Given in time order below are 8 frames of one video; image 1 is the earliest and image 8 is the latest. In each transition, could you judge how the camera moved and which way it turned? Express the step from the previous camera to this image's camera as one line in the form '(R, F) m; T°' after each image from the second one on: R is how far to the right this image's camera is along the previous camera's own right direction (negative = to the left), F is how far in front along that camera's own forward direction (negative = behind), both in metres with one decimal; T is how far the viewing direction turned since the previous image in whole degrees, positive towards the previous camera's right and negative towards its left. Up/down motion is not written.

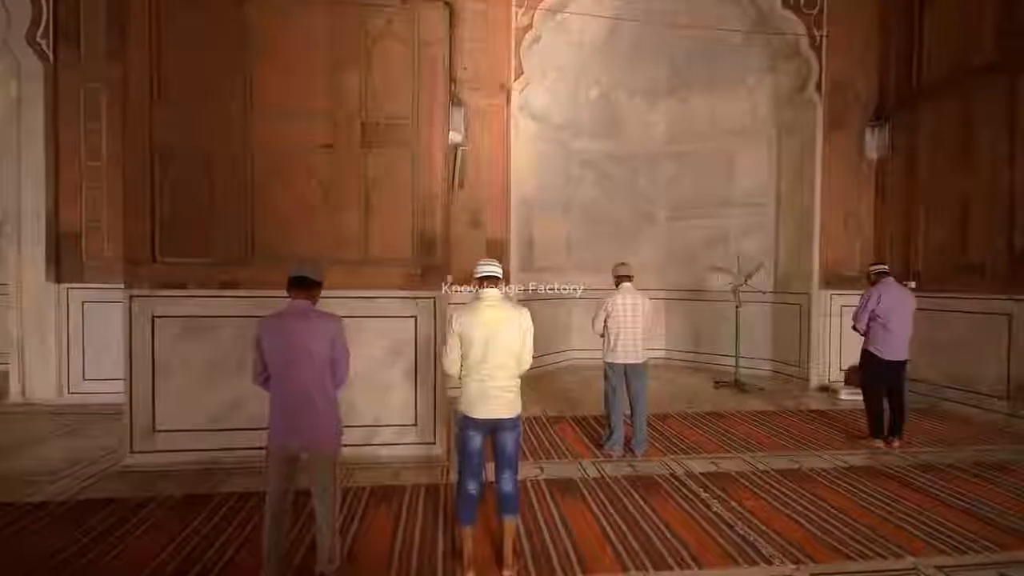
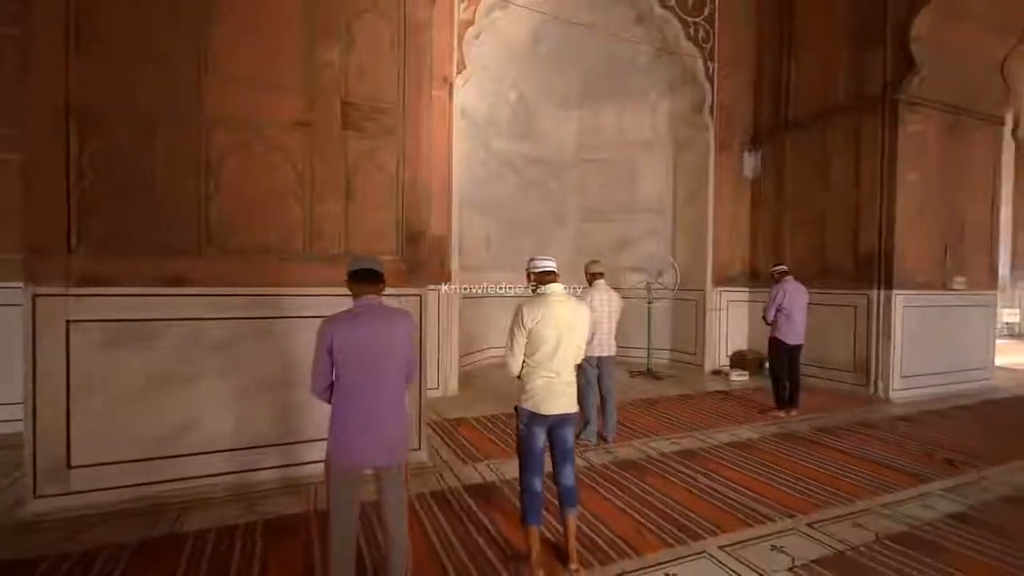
(-1.0, +0.2) m; +16°
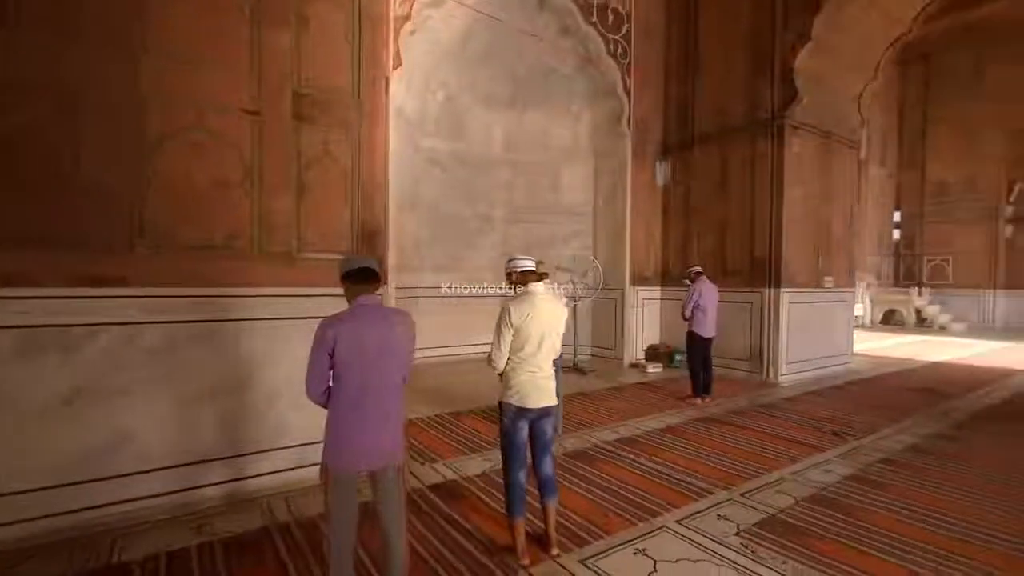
(-0.4, 0.0) m; +11°
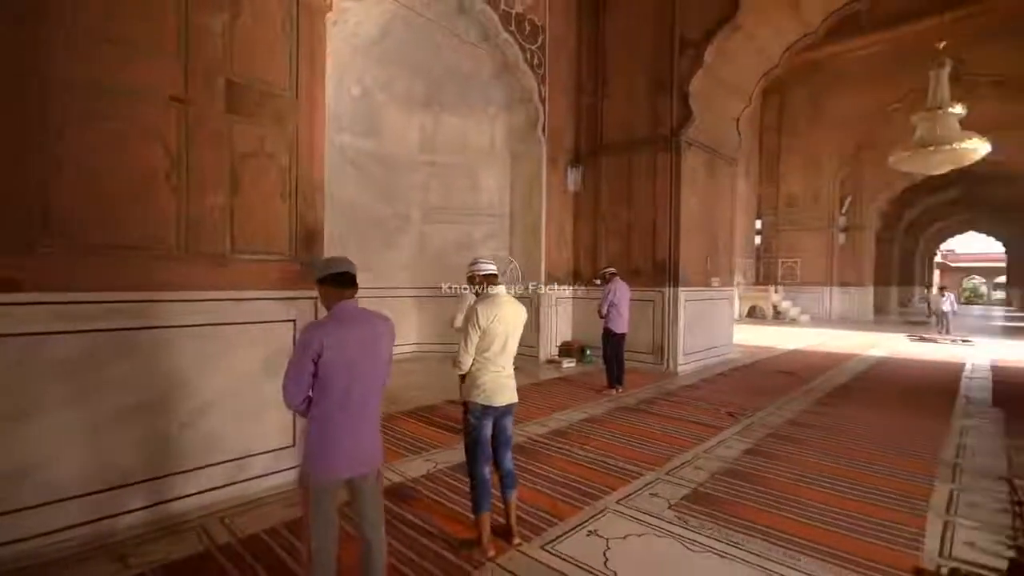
(-0.4, -0.1) m; +12°
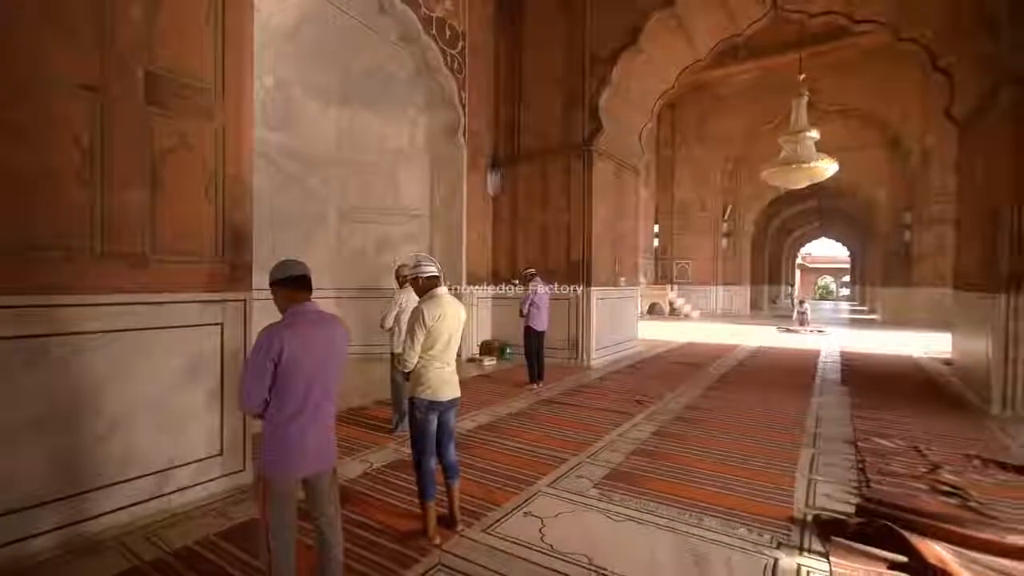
(-0.2, -0.2) m; +10°
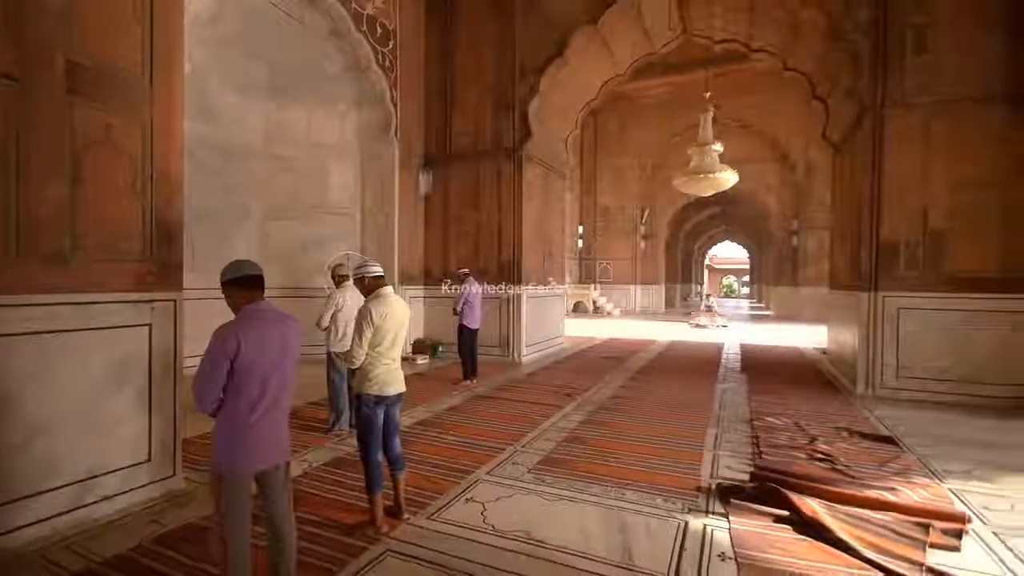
(-0.1, -0.2) m; +9°
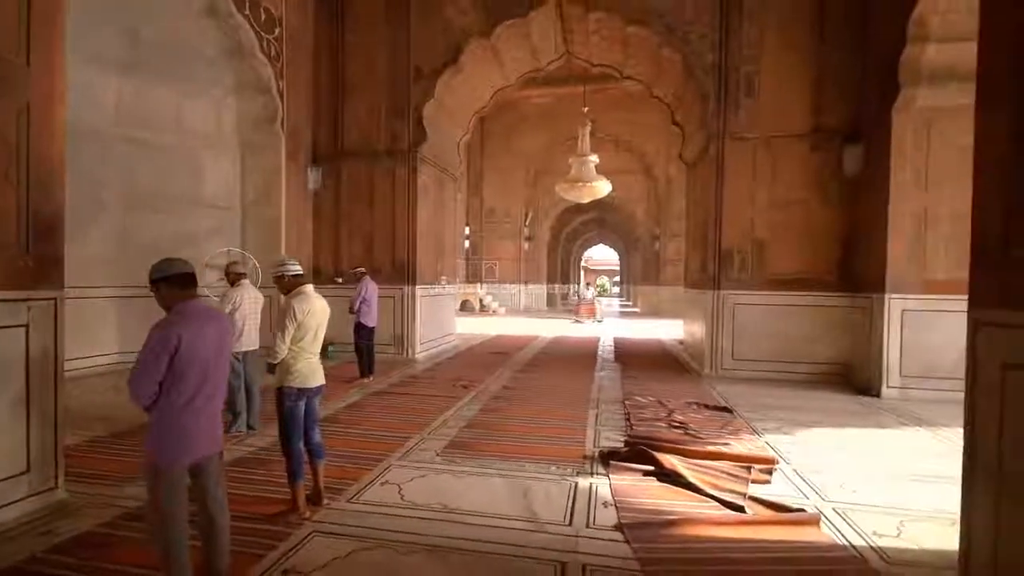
(-0.2, -0.4) m; +14°
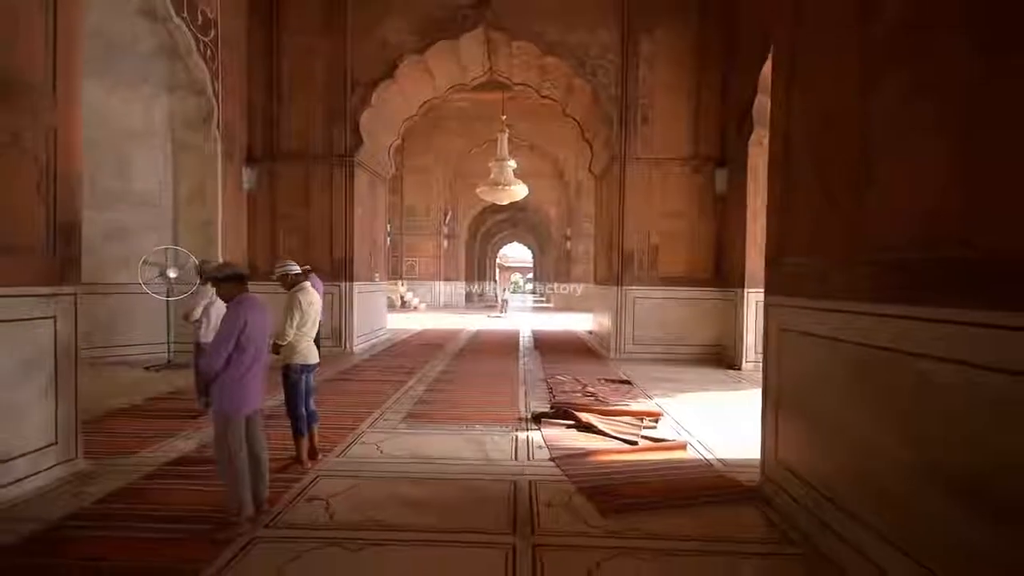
(-0.4, -1.0) m; +10°
